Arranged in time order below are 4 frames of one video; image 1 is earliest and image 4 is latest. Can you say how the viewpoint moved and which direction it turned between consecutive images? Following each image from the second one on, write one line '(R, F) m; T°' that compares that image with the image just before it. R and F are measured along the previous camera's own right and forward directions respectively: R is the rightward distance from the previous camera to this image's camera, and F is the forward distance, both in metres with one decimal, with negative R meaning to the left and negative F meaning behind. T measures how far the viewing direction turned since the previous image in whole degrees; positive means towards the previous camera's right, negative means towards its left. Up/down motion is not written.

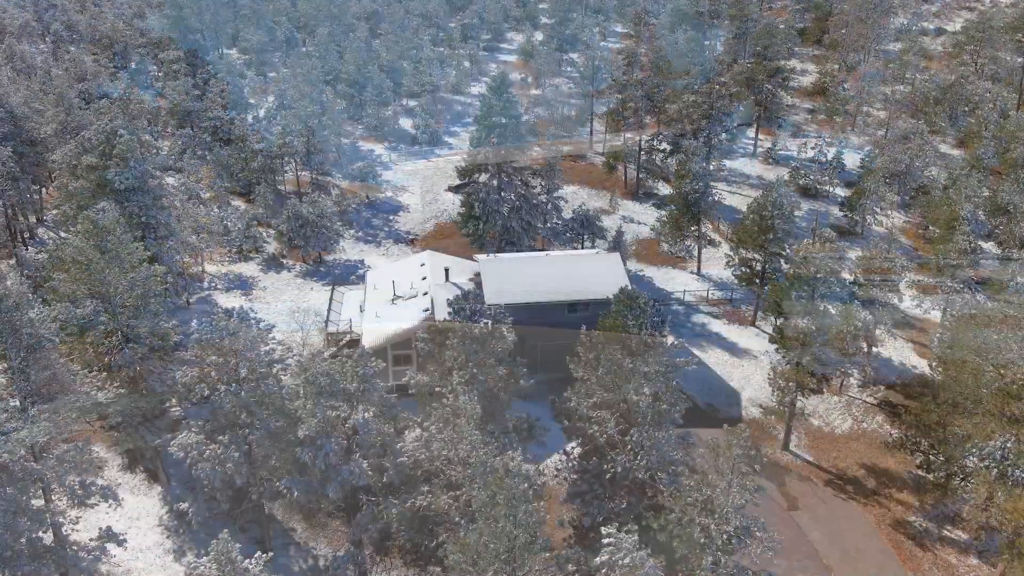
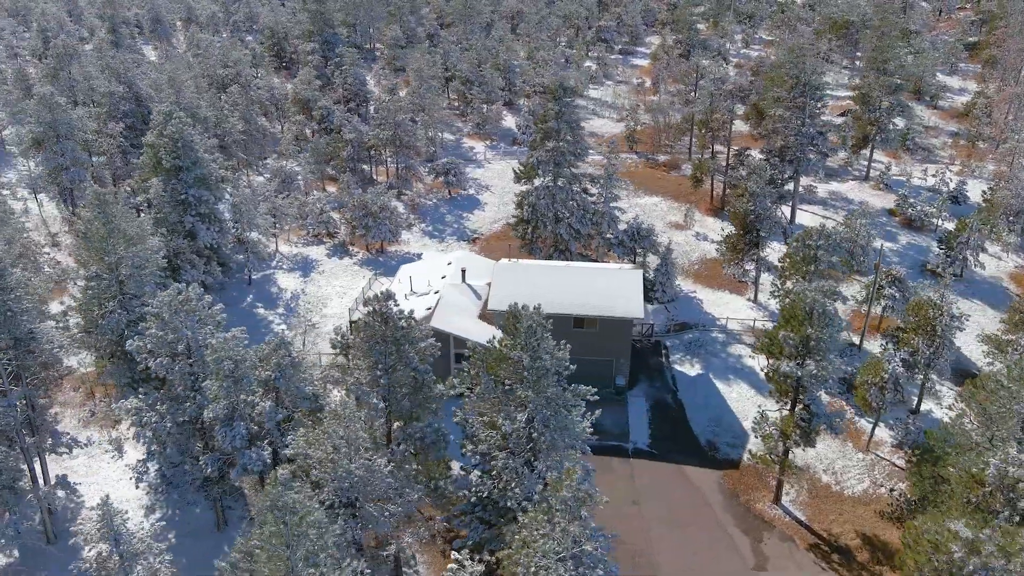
(+4.9, +1.0) m; -12°
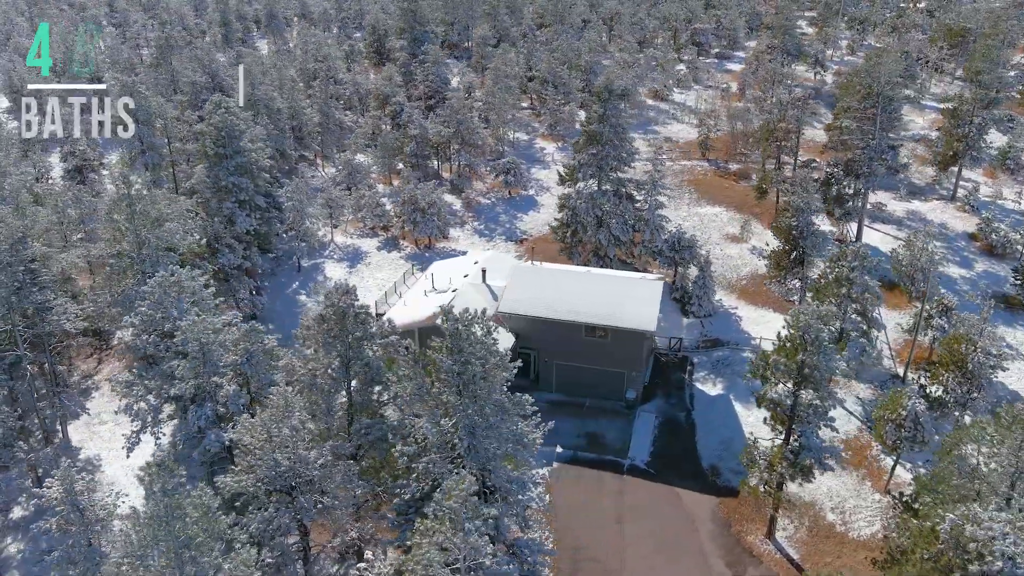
(+3.0, +0.5) m; -8°
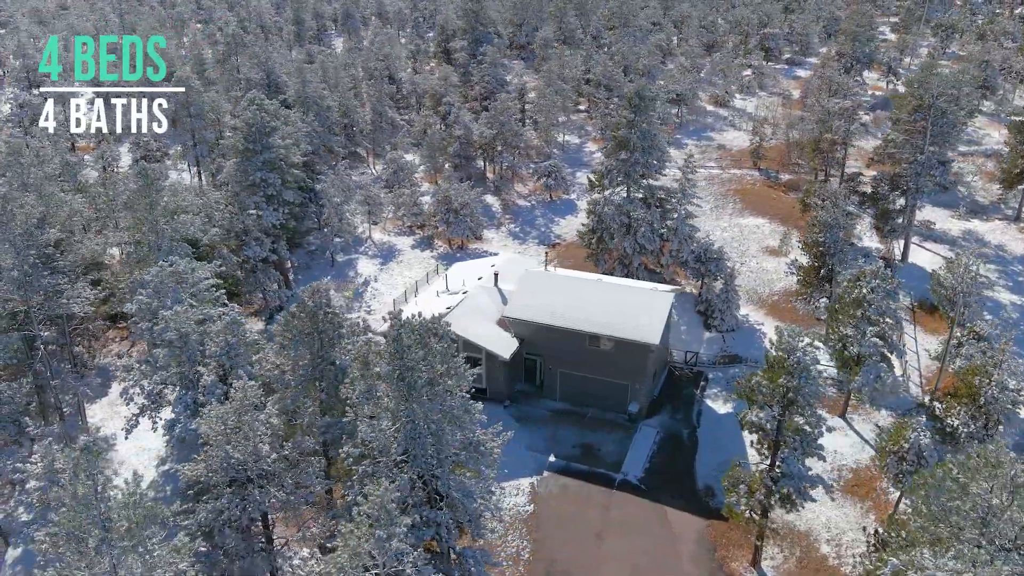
(+2.2, +0.3) m; -6°
